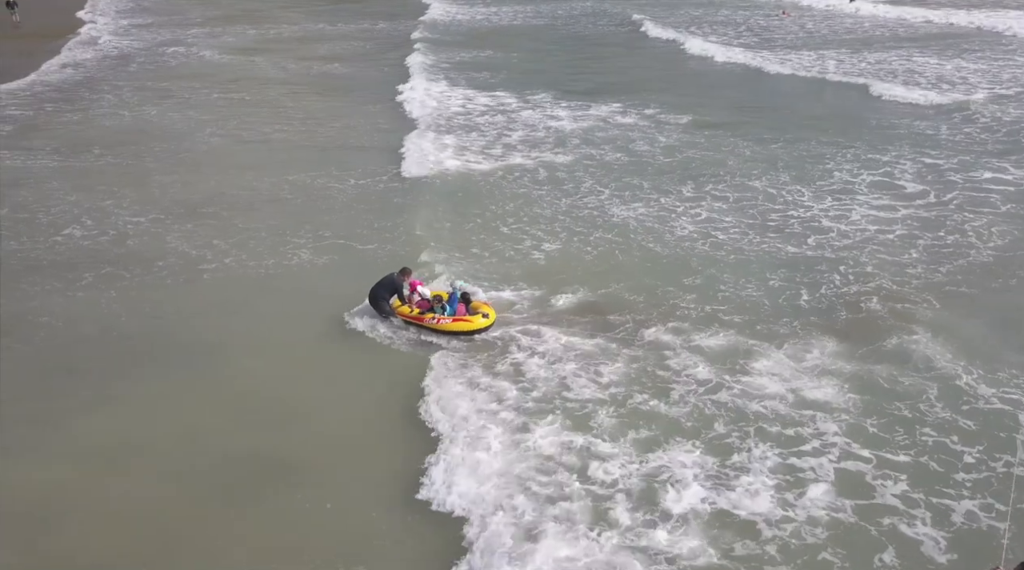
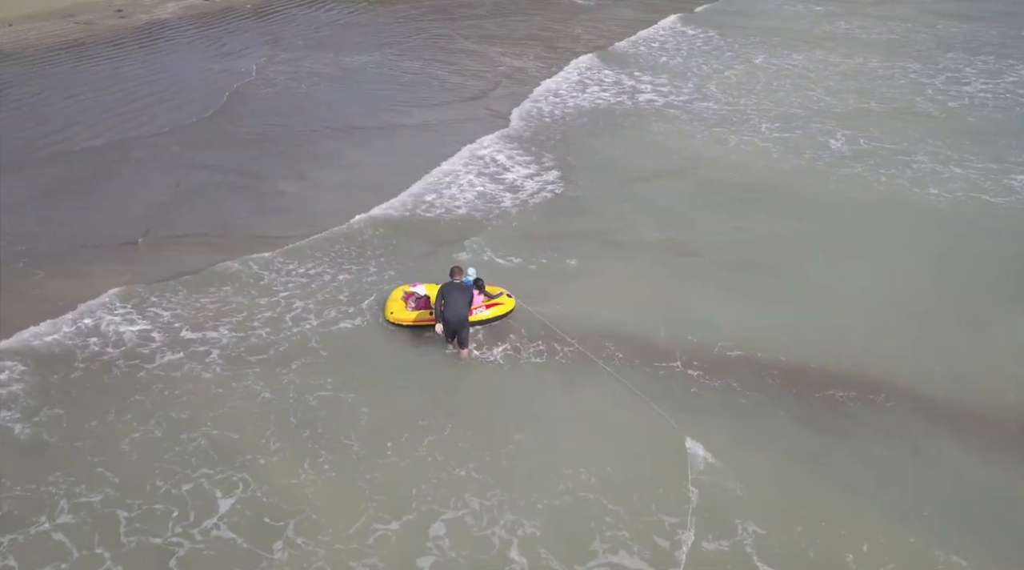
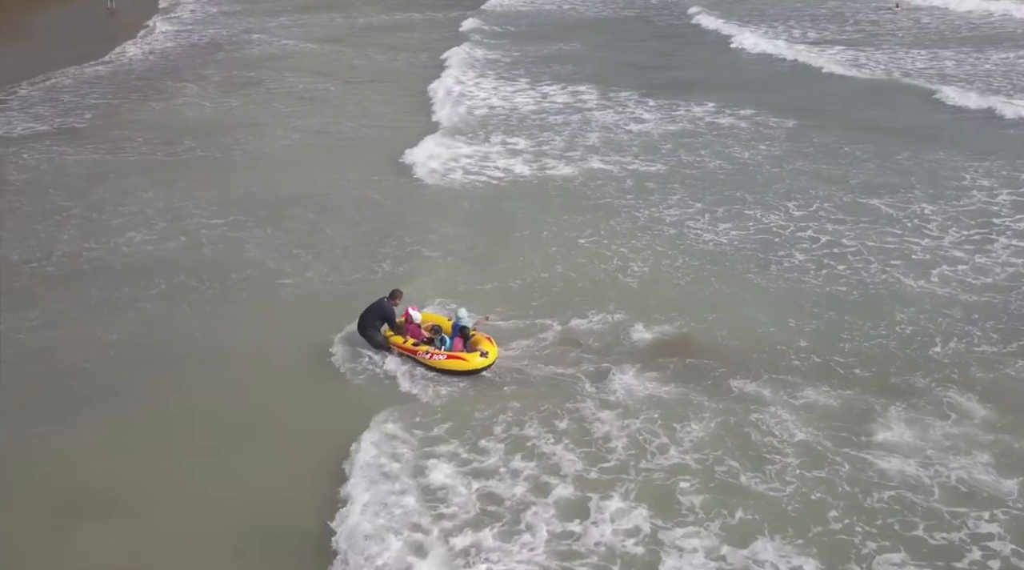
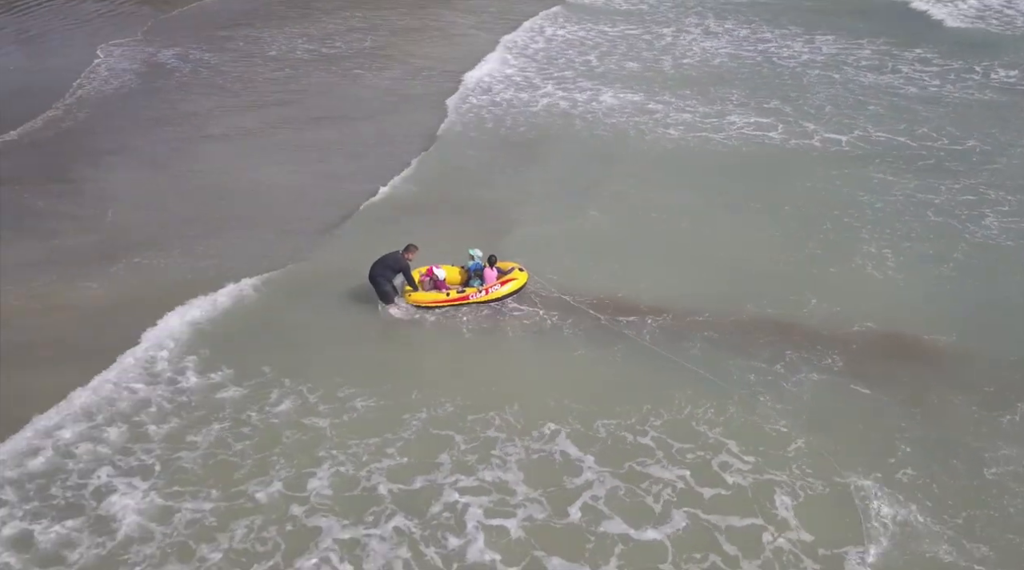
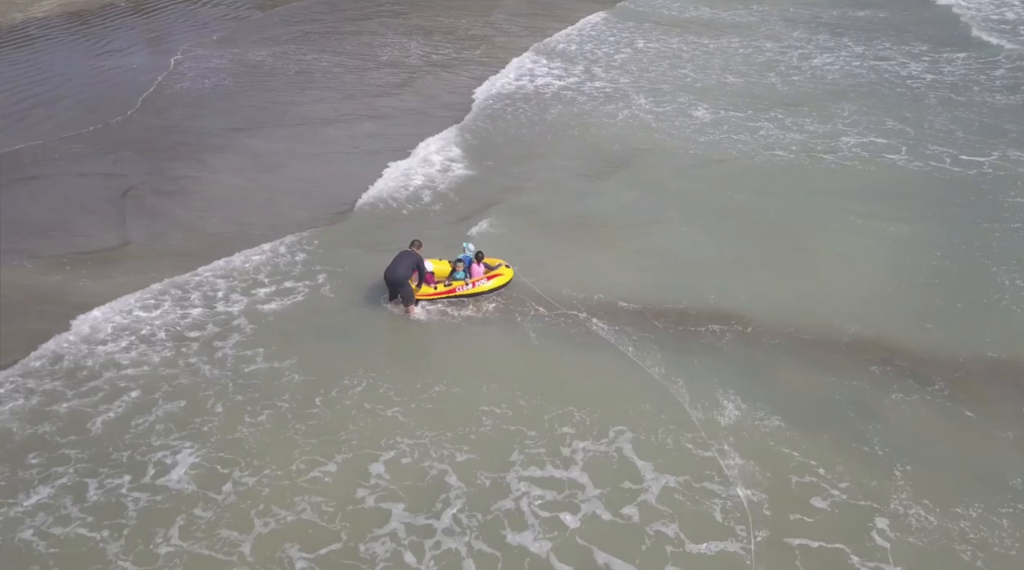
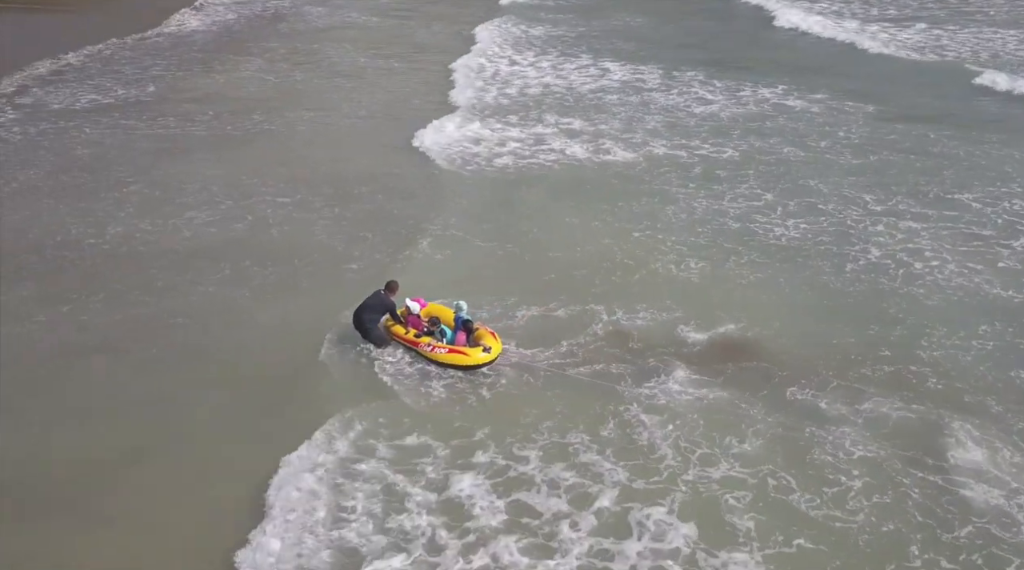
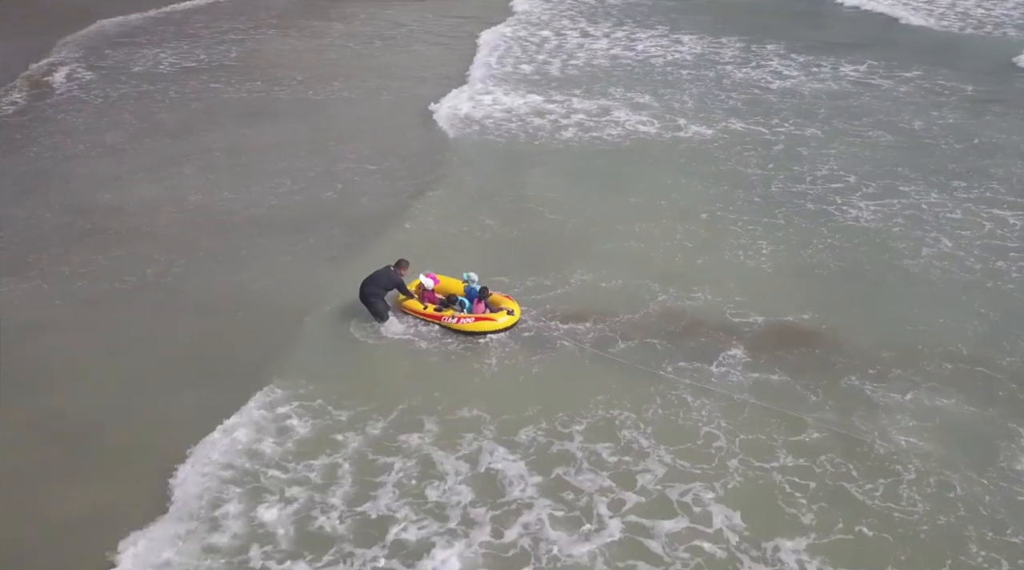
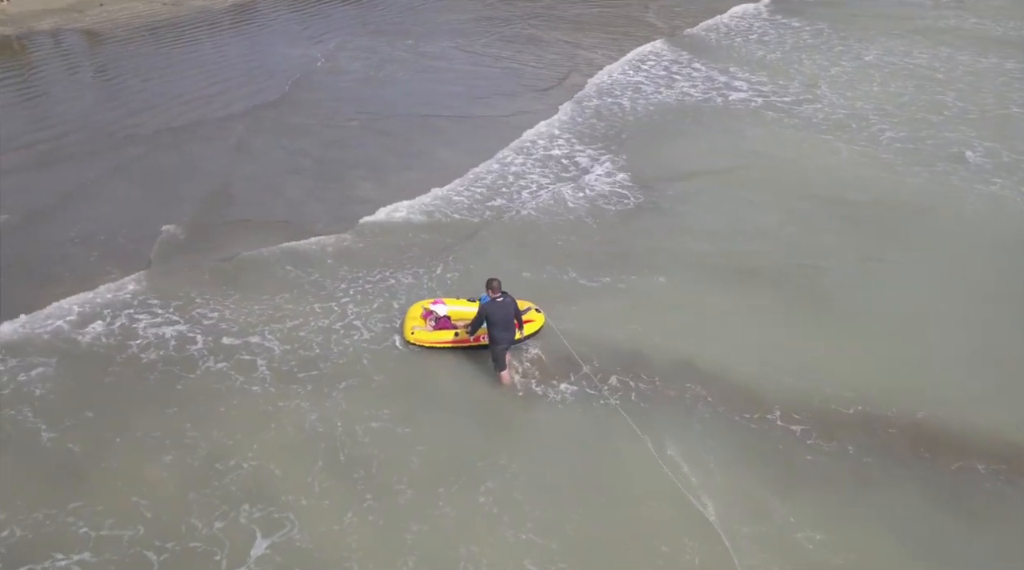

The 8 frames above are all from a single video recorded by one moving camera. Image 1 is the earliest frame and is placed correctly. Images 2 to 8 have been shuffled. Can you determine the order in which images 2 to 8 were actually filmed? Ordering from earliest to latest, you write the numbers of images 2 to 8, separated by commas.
3, 6, 7, 4, 5, 2, 8
